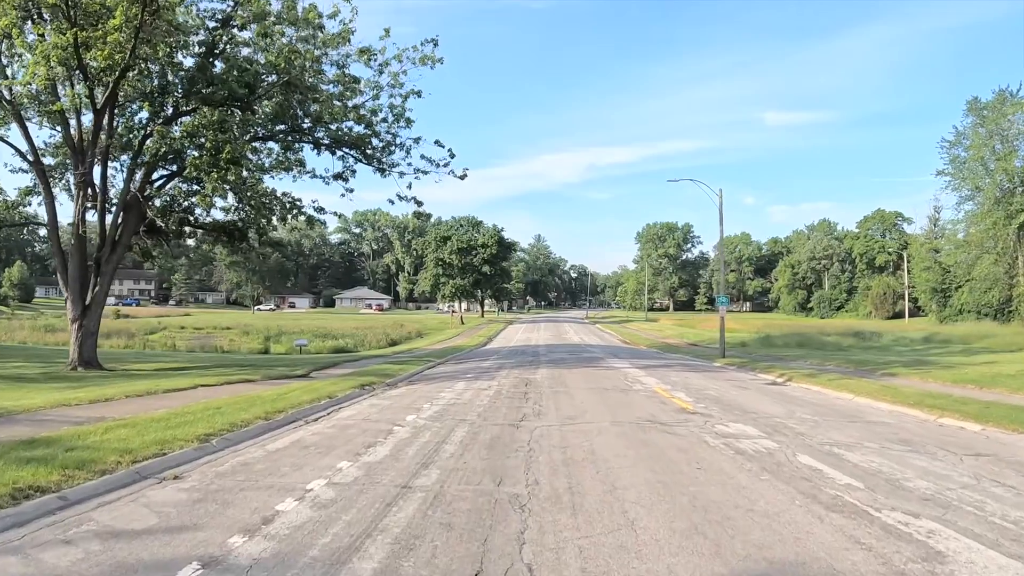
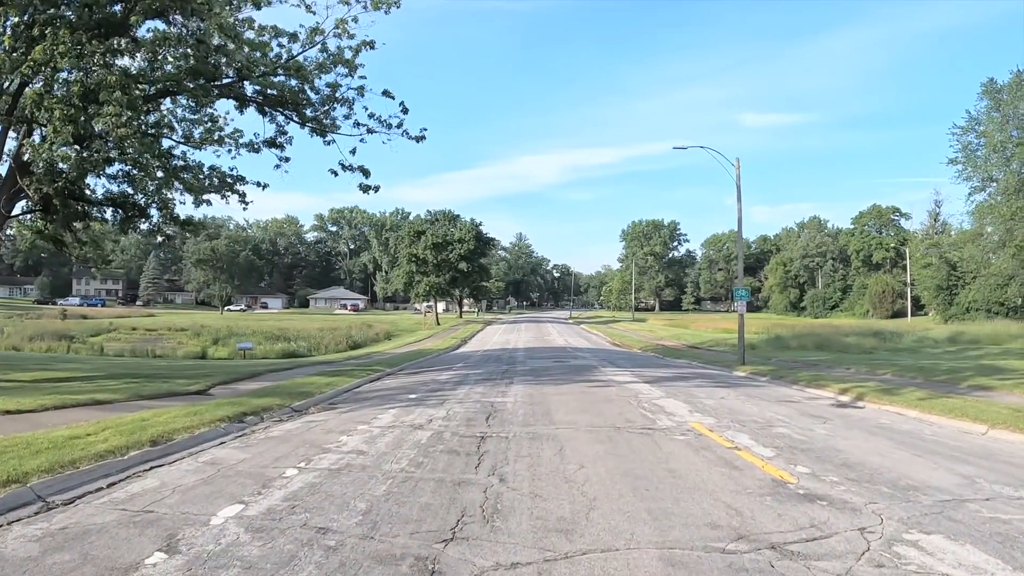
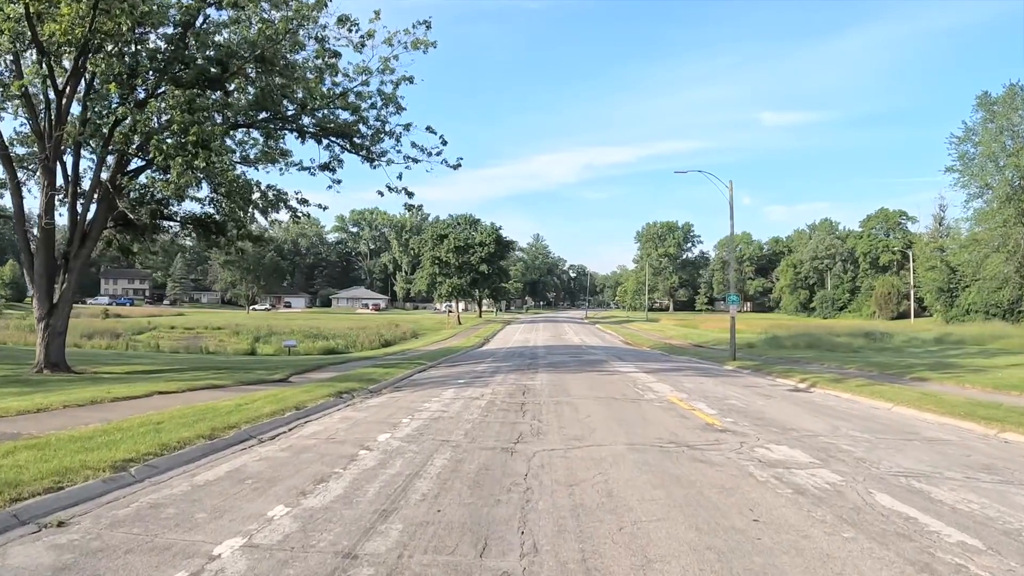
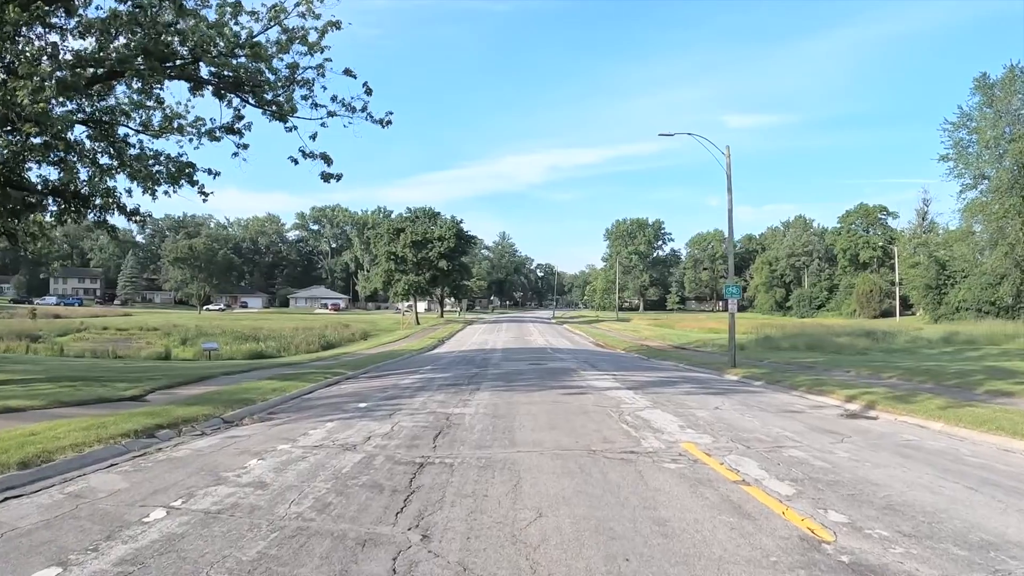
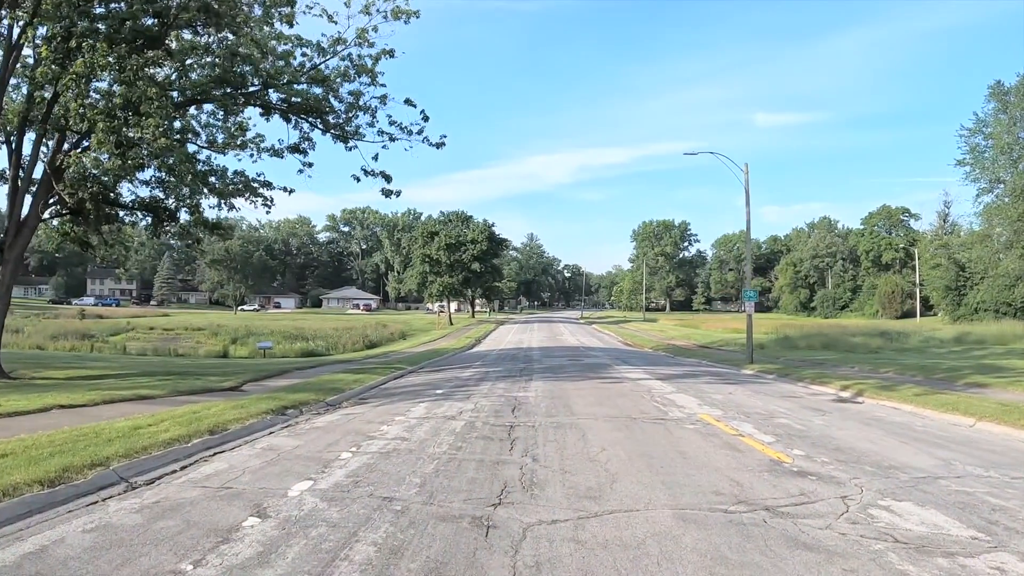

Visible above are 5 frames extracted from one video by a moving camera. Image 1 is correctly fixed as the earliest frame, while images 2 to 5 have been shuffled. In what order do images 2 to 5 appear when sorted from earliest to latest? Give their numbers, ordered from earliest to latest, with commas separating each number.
3, 5, 2, 4
